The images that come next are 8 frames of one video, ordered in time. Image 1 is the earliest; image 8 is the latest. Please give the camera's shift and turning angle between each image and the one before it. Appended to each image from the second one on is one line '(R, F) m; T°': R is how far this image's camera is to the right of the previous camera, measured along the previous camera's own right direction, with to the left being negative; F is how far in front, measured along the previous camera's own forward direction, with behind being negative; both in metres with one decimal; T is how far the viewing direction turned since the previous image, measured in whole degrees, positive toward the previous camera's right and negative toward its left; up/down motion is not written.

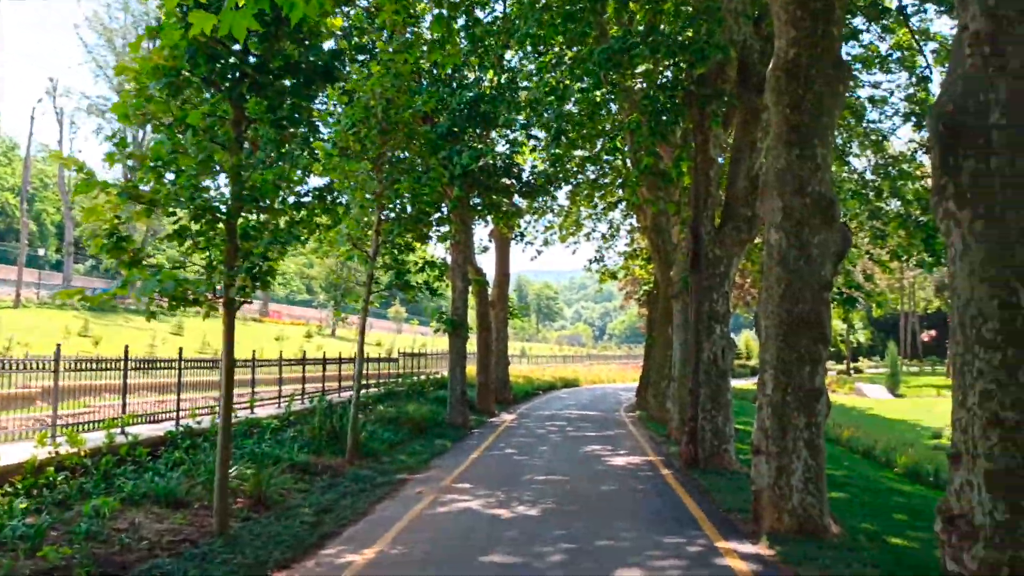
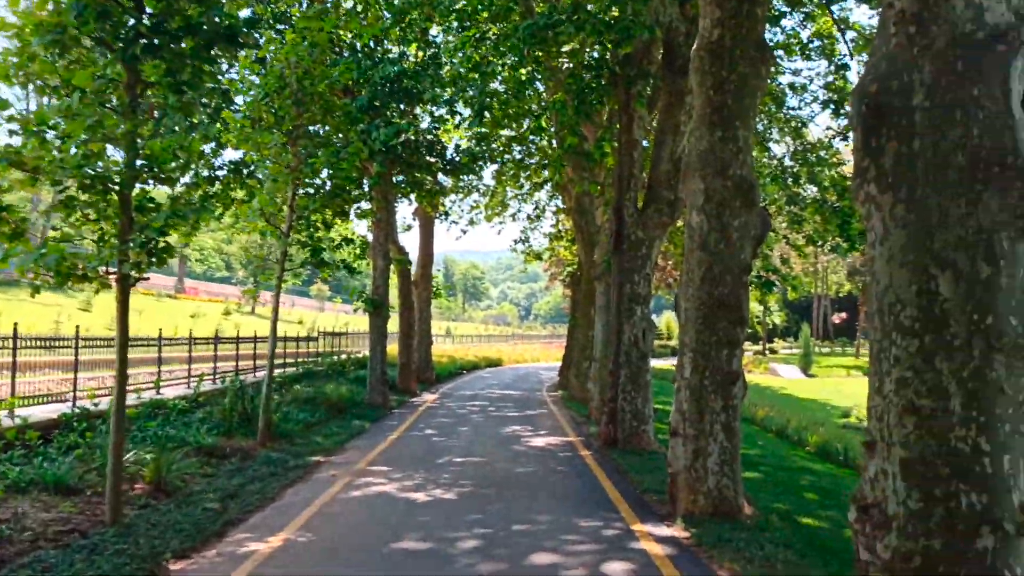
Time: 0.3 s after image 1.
(+0.1, +0.2) m; +5°
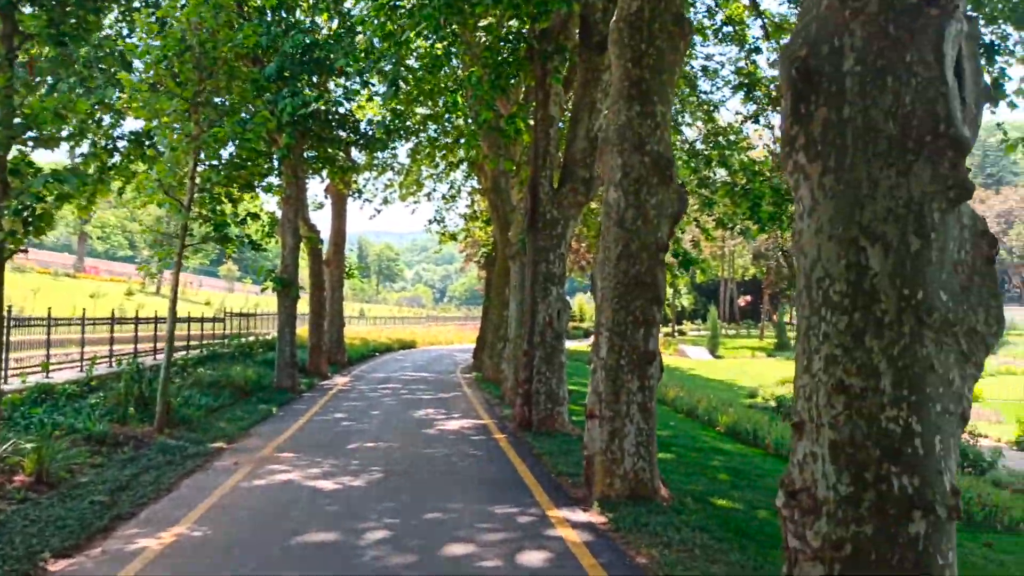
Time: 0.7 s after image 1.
(0.0, +0.3) m; +5°
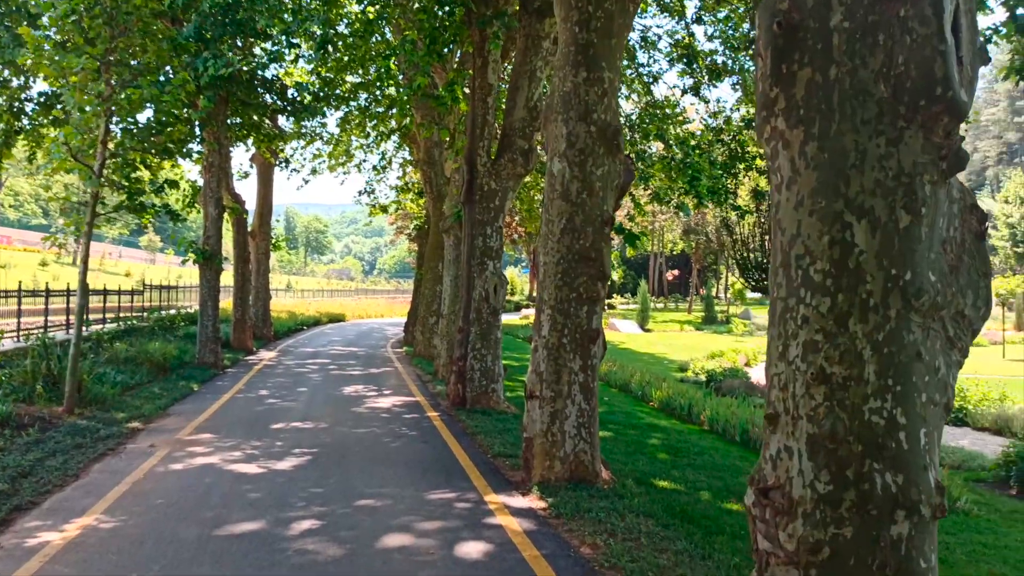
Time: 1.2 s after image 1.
(-0.1, +0.4) m; +4°
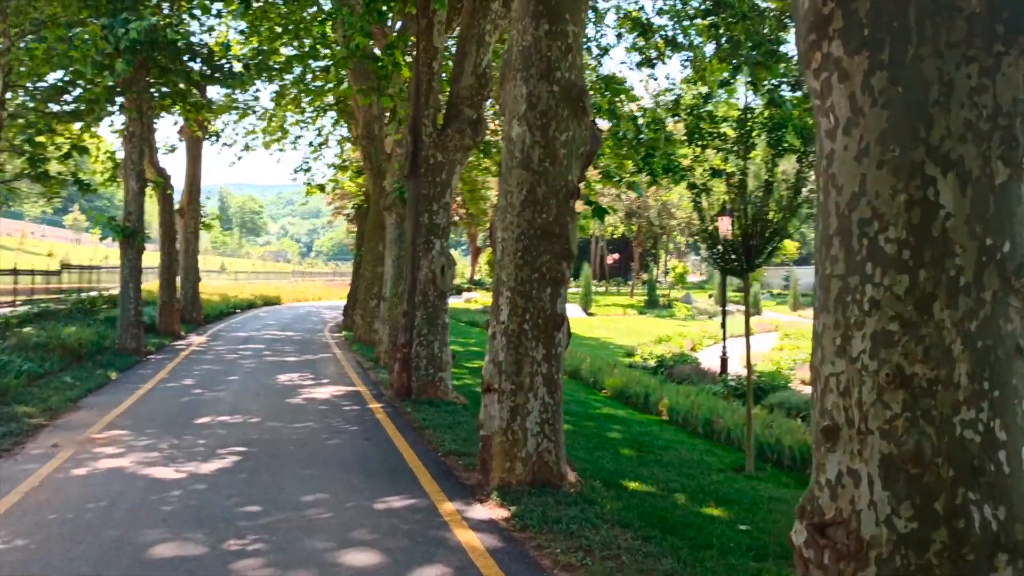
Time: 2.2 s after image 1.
(-0.1, +0.9) m; +4°
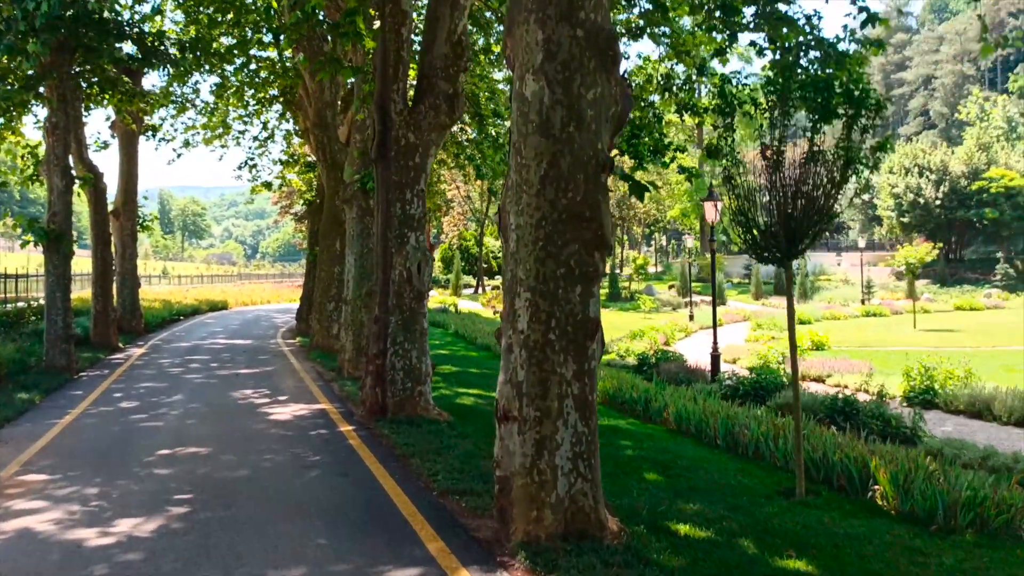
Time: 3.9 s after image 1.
(-0.4, +1.6) m; +3°
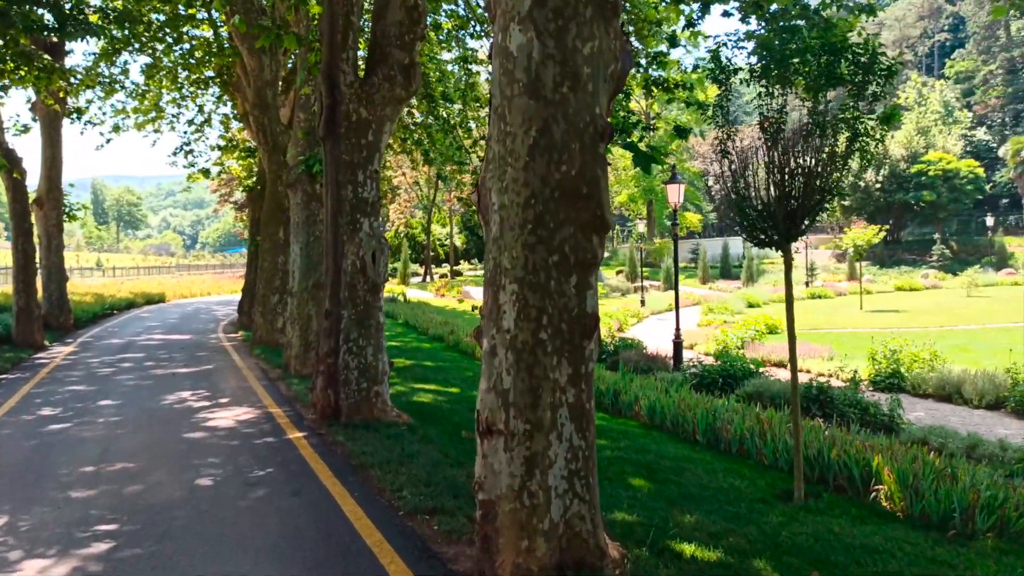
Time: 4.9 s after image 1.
(-0.2, +0.8) m; +3°
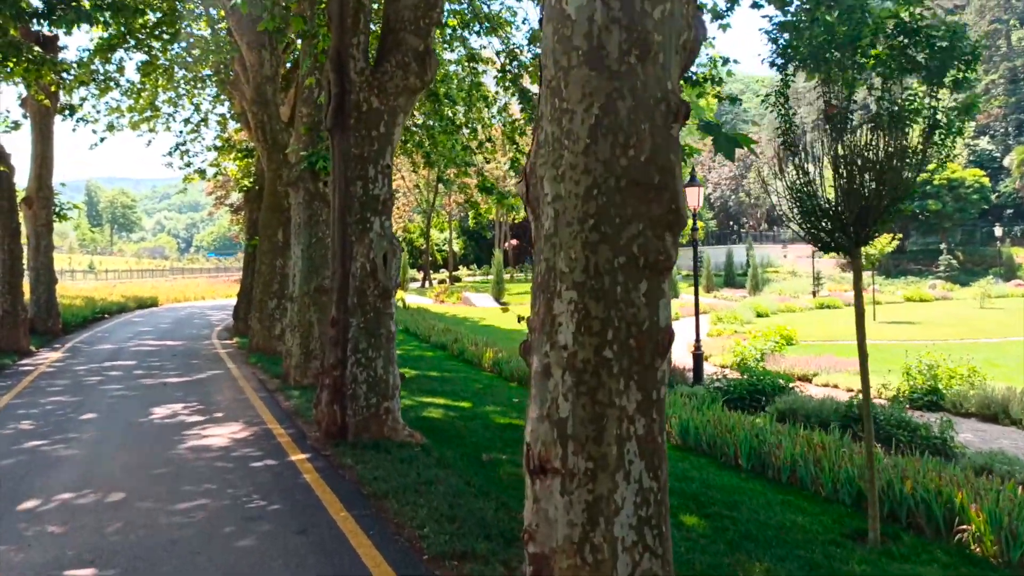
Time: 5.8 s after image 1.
(-0.3, +0.8) m; 0°
